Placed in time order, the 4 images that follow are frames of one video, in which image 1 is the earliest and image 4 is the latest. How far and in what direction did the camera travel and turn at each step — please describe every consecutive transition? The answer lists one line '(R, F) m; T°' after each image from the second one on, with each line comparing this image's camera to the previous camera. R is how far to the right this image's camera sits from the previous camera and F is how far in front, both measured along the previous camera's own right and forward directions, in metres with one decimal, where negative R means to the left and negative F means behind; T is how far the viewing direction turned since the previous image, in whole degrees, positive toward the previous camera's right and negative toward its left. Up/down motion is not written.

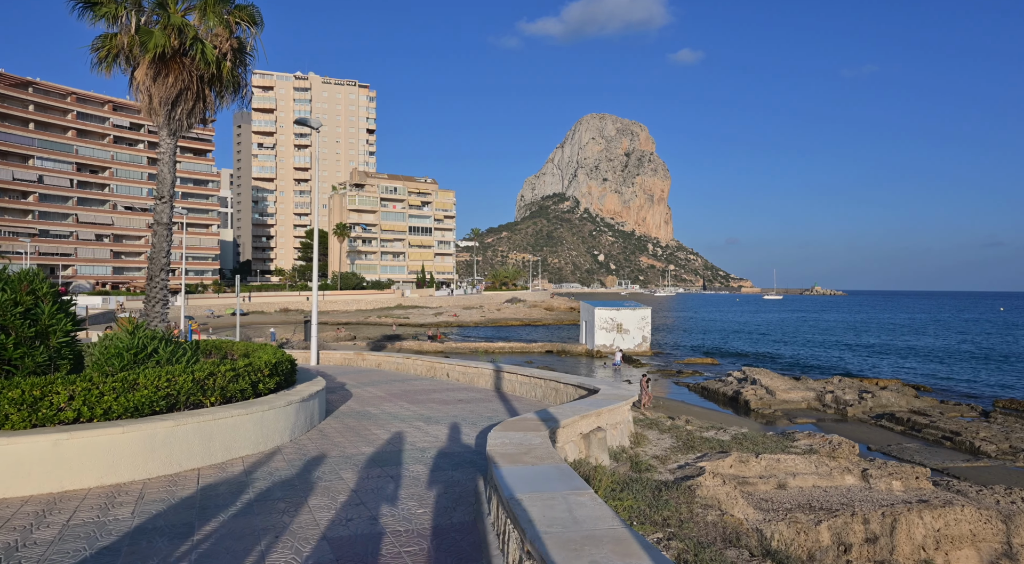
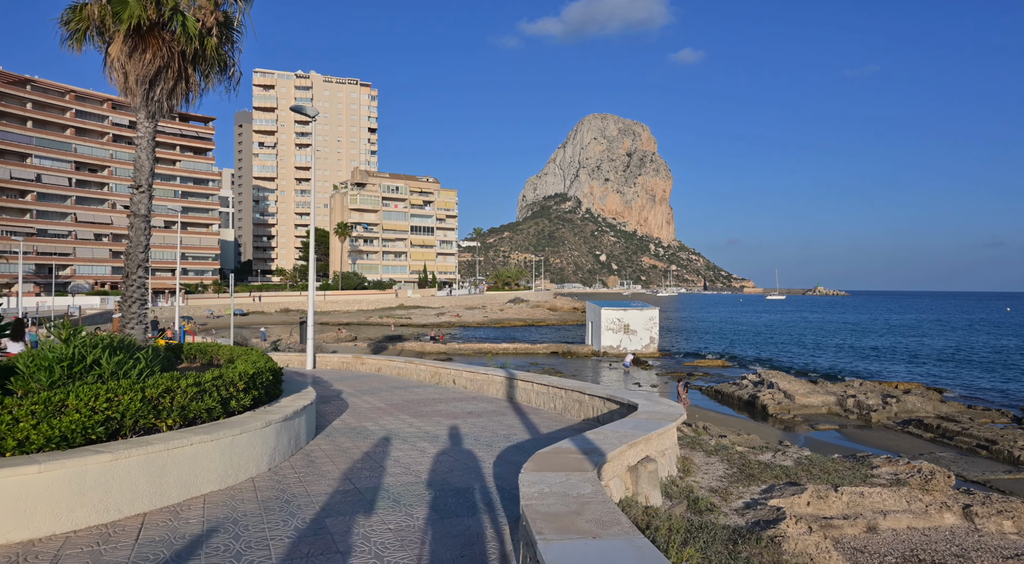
(-0.2, +1.1) m; 0°
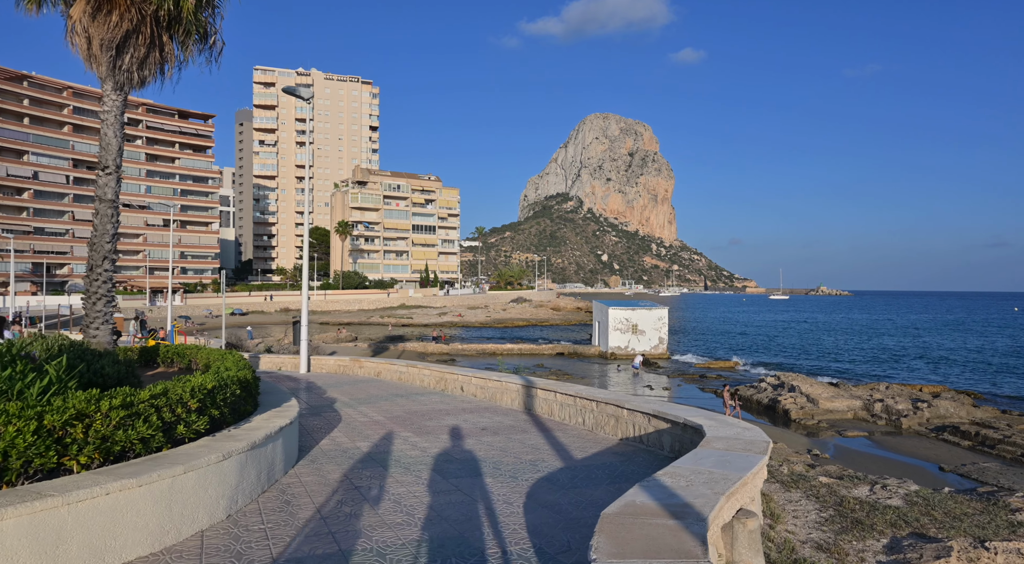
(-0.2, +1.3) m; 0°
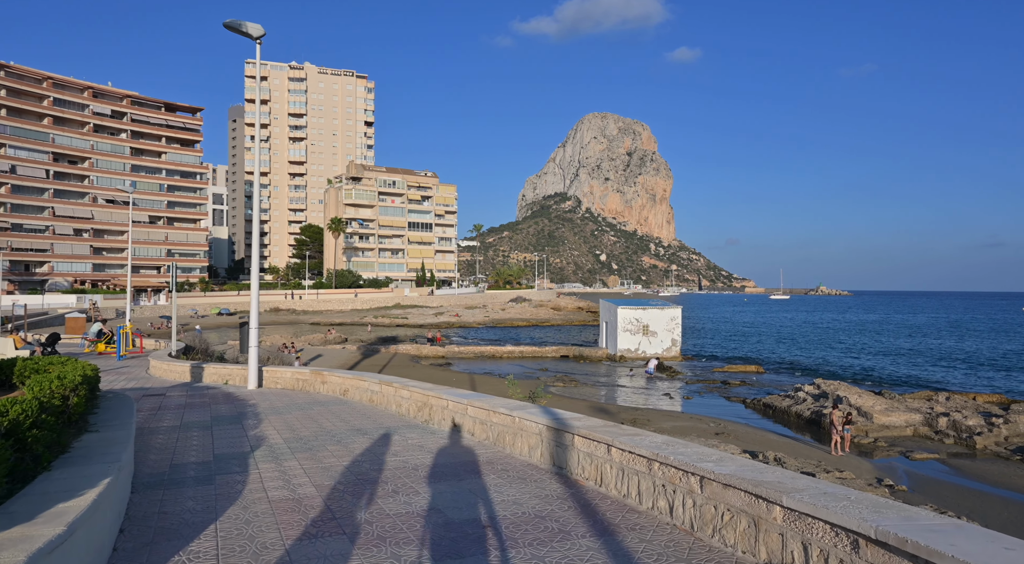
(-0.2, +3.4) m; 0°
